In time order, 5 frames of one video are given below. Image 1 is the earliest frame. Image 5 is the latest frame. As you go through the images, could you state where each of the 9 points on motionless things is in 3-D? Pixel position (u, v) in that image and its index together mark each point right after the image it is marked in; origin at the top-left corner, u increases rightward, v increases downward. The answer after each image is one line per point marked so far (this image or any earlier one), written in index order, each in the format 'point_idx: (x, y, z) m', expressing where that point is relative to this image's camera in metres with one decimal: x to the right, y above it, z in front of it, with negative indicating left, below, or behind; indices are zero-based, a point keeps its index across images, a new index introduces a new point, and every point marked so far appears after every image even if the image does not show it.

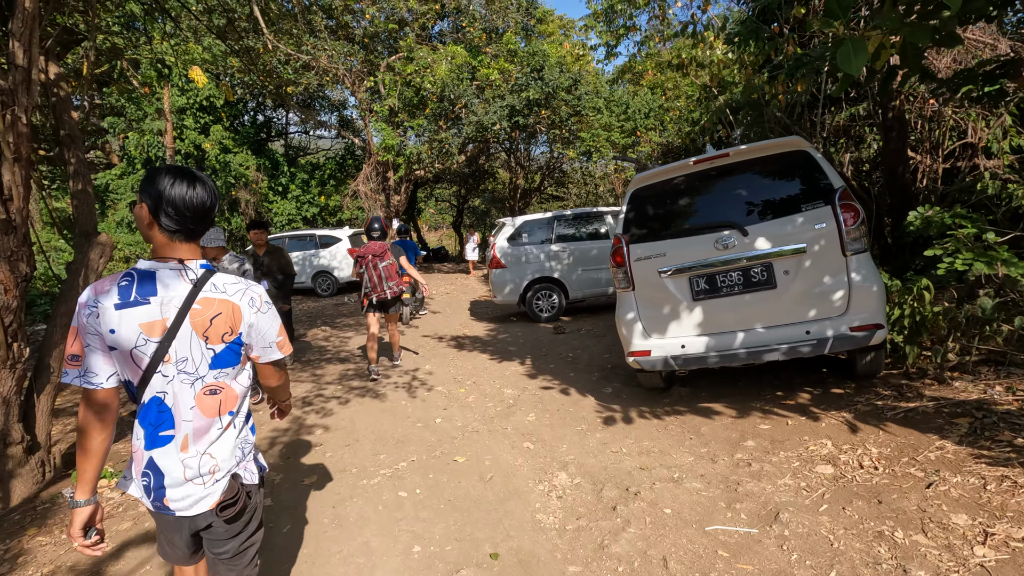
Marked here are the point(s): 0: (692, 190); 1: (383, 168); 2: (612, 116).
0: (+1.1, +0.6, +3.2) m
1: (-3.4, +3.1, +14.0) m
2: (+2.6, +4.4, +13.8) m
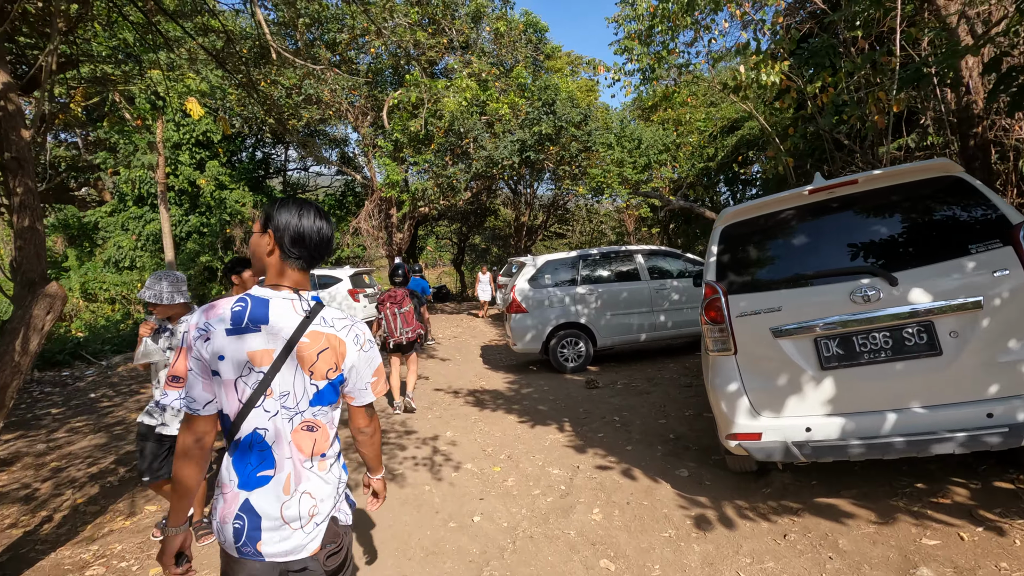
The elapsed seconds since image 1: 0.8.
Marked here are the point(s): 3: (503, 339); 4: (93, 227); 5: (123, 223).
0: (+1.4, +0.3, +2.5) m
1: (-3.2, +2.1, +13.5) m
2: (+2.8, +3.4, +13.4) m
3: (-0.2, -1.0, +10.1) m
4: (-11.7, +1.7, +15.0) m
5: (-10.1, +1.7, +14.0) m
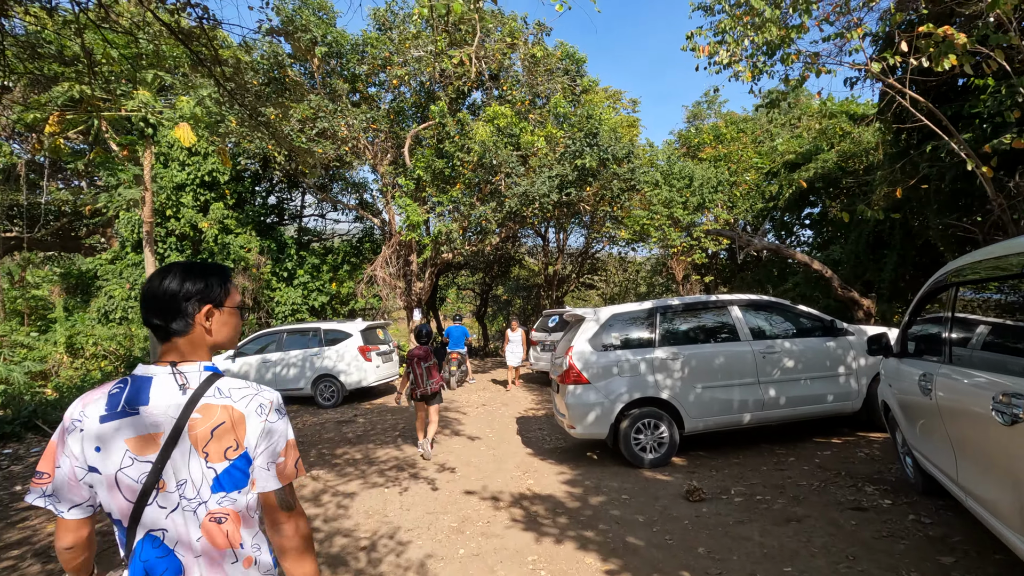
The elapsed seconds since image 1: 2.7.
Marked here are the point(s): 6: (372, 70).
0: (+1.8, +0.1, +0.8) m
1: (-2.4, +0.8, +12.1) m
2: (+3.5, +2.2, +11.9) m
3: (+0.5, -1.9, +8.3) m
4: (-10.9, +0.3, +13.9) m
5: (-9.3, +0.4, +12.8) m
6: (-2.9, +4.5, +11.2) m
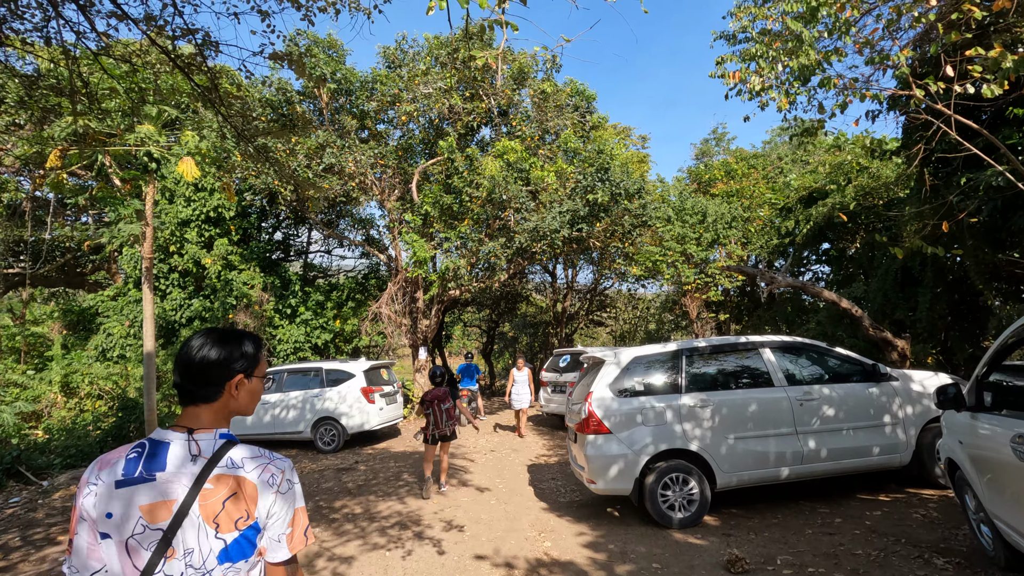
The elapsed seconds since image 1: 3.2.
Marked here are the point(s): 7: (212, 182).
0: (+1.8, 0.0, +0.5) m
1: (-2.2, 0.0, +11.8) m
2: (+3.7, +1.3, +11.7) m
3: (+0.6, -2.5, +7.8) m
4: (-10.7, -0.6, +13.6) m
5: (-9.1, -0.4, +12.5) m
6: (-2.7, +3.8, +11.2) m
7: (-6.4, +2.3, +11.6) m
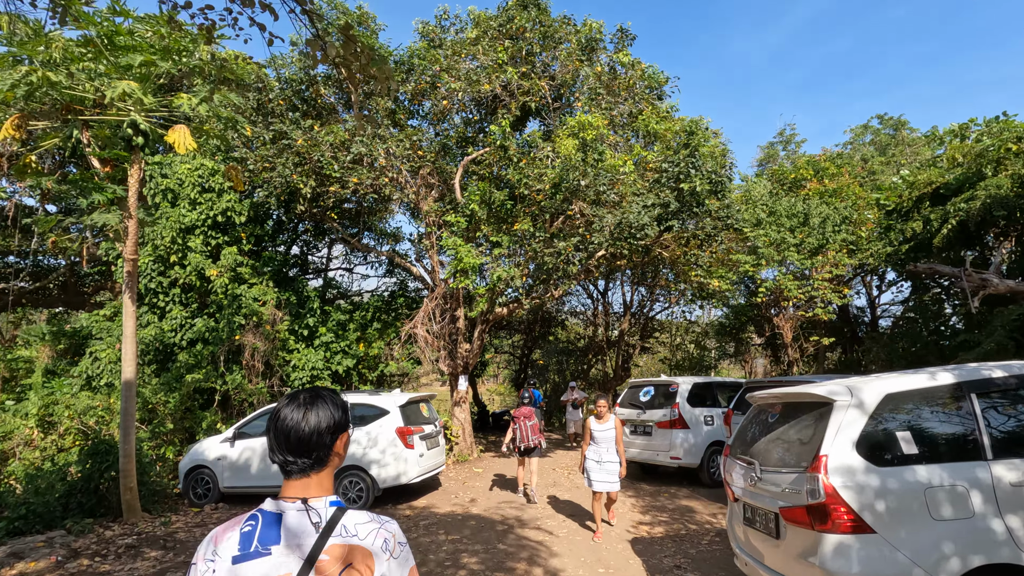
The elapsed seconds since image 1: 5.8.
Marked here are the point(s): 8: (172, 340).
0: (+2.6, +0.3, -1.5) m
1: (-1.1, -0.3, +9.9) m
2: (+4.8, +1.0, +9.7) m
3: (+1.6, -2.6, +5.8) m
4: (-9.5, -1.0, +11.9) m
5: (-8.0, -0.8, +10.8) m
6: (-1.7, +3.5, +9.5) m
7: (-5.4, +2.0, +9.9) m
8: (-6.4, -1.0, +10.1) m
